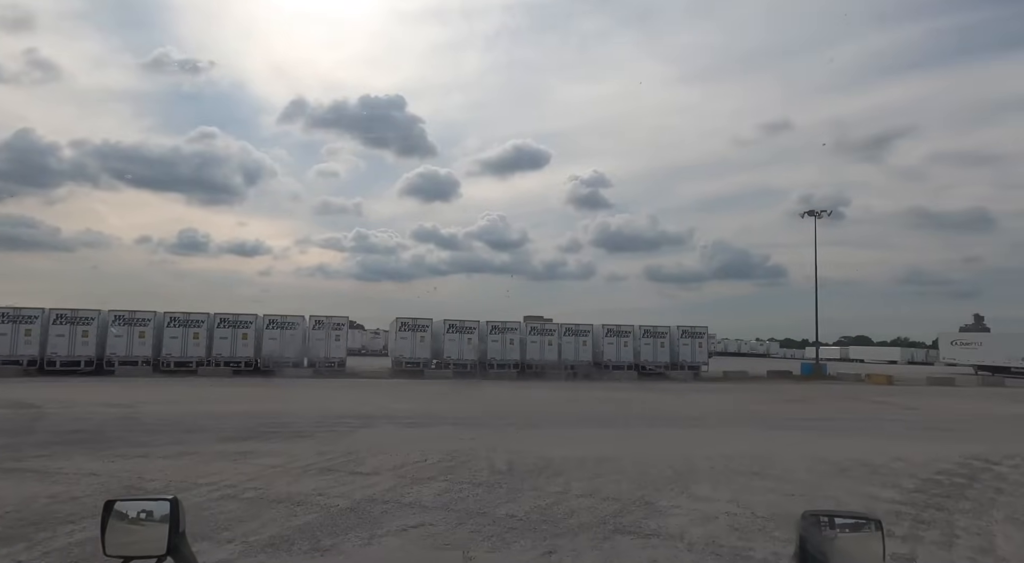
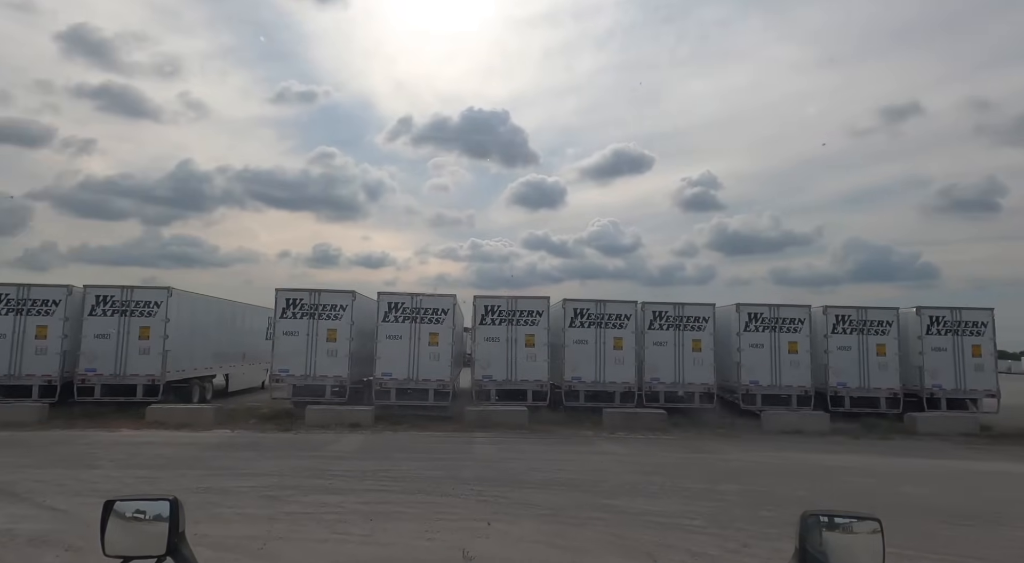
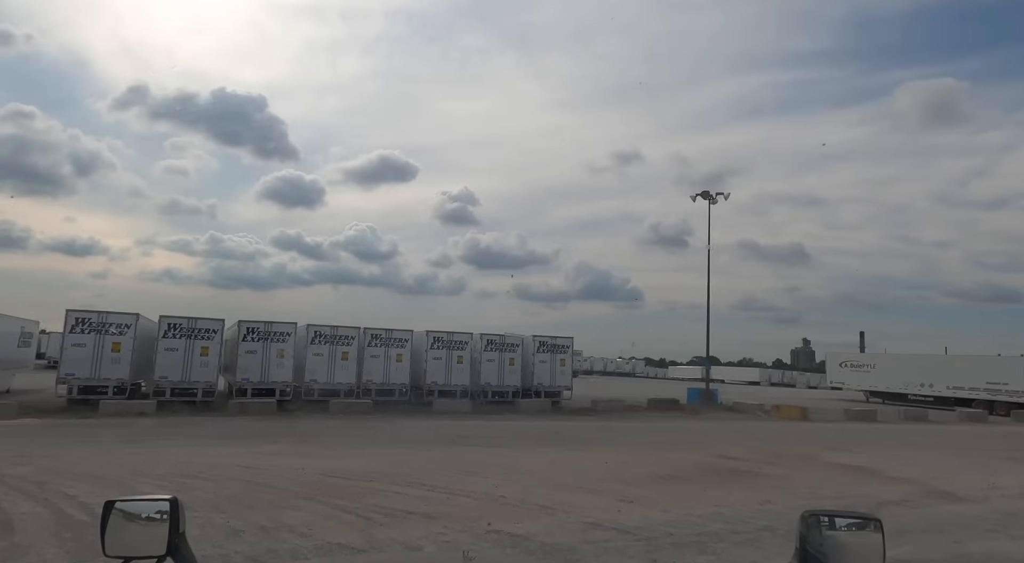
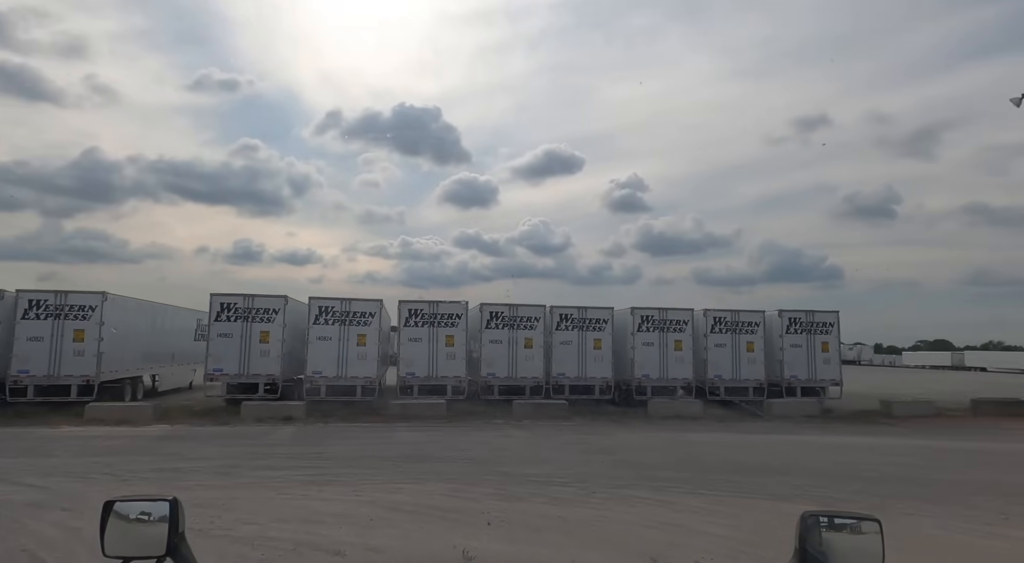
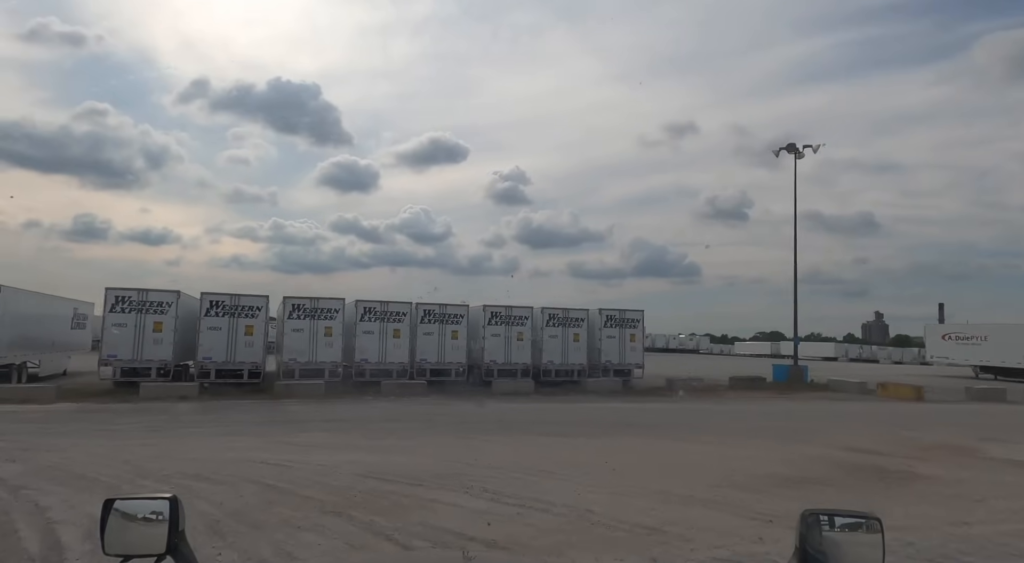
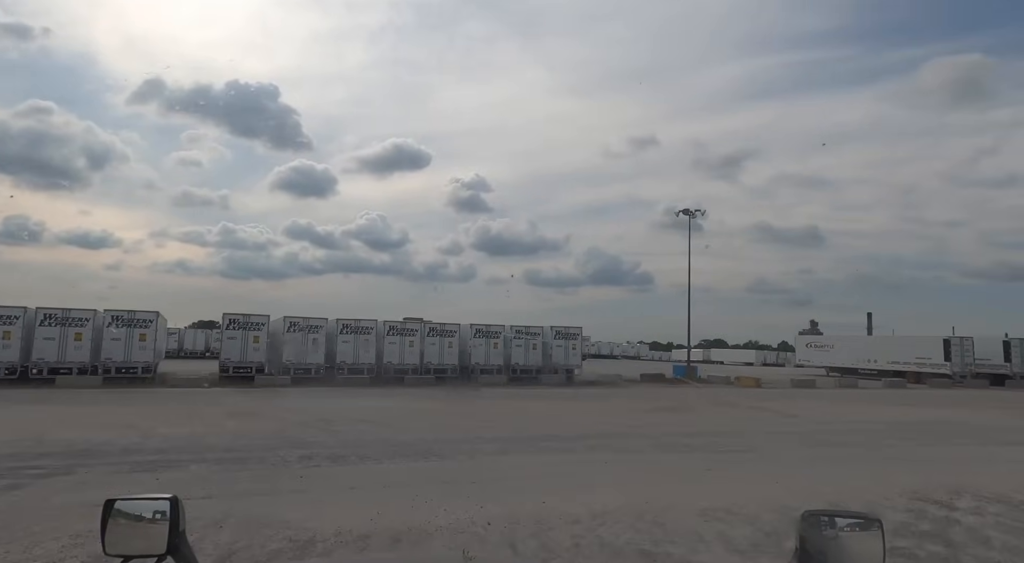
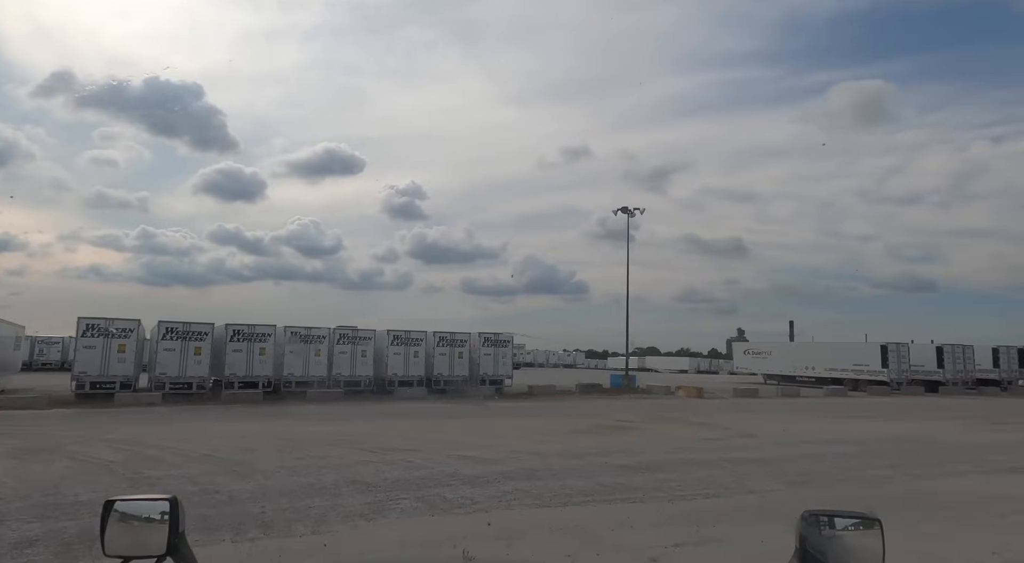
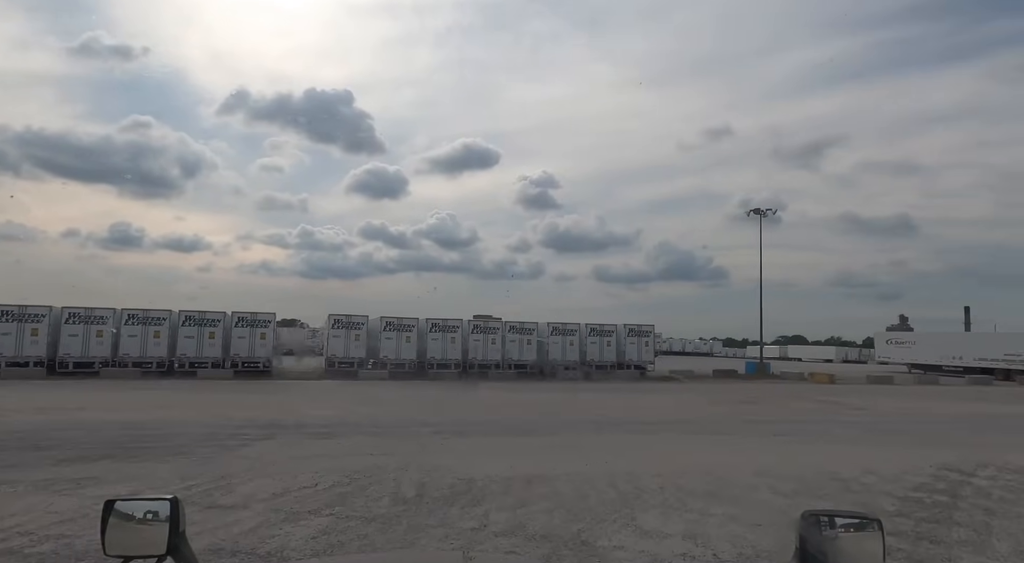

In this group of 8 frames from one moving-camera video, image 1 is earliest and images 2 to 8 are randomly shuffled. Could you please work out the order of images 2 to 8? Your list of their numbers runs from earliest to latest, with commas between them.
8, 6, 7, 3, 5, 4, 2
